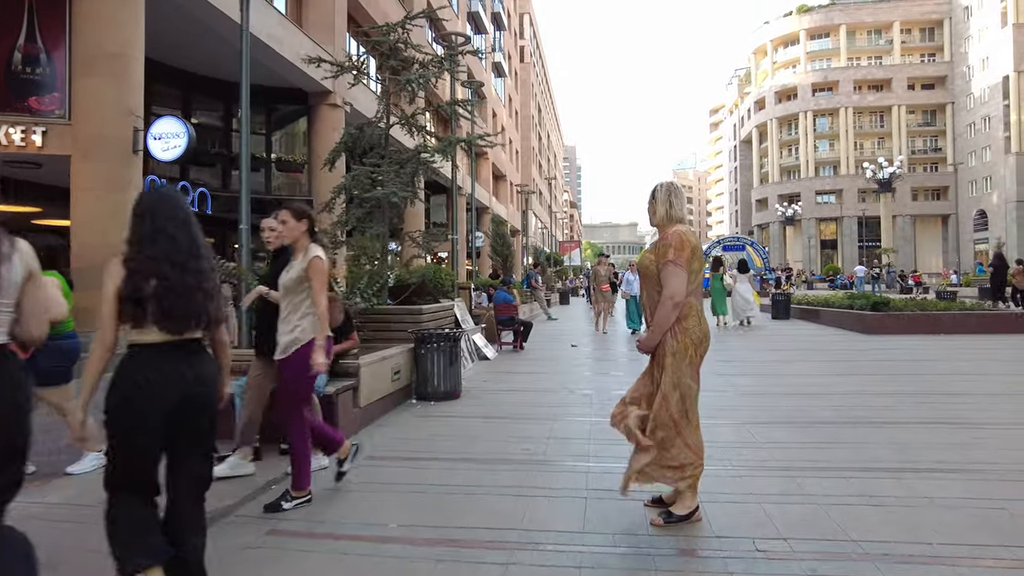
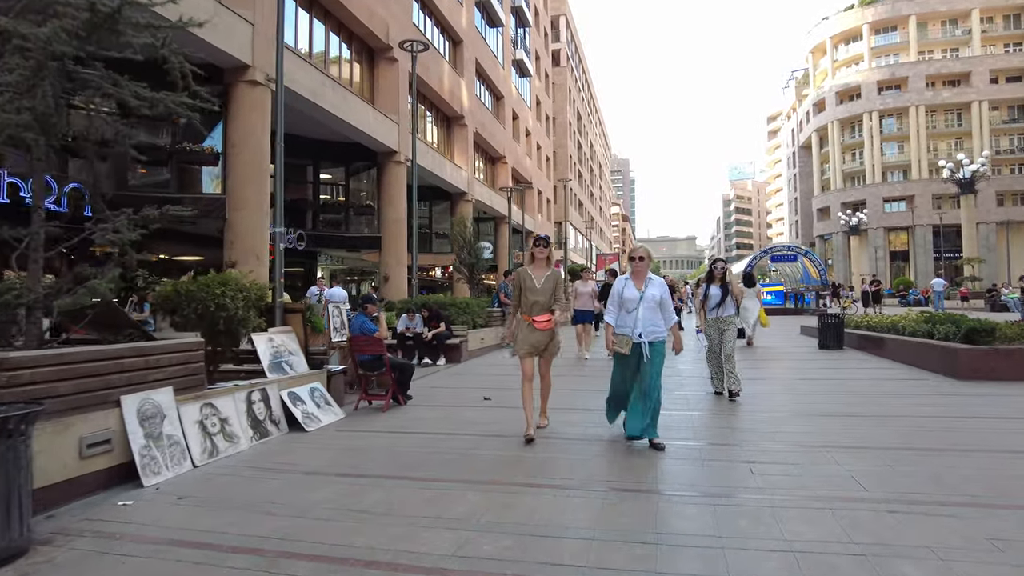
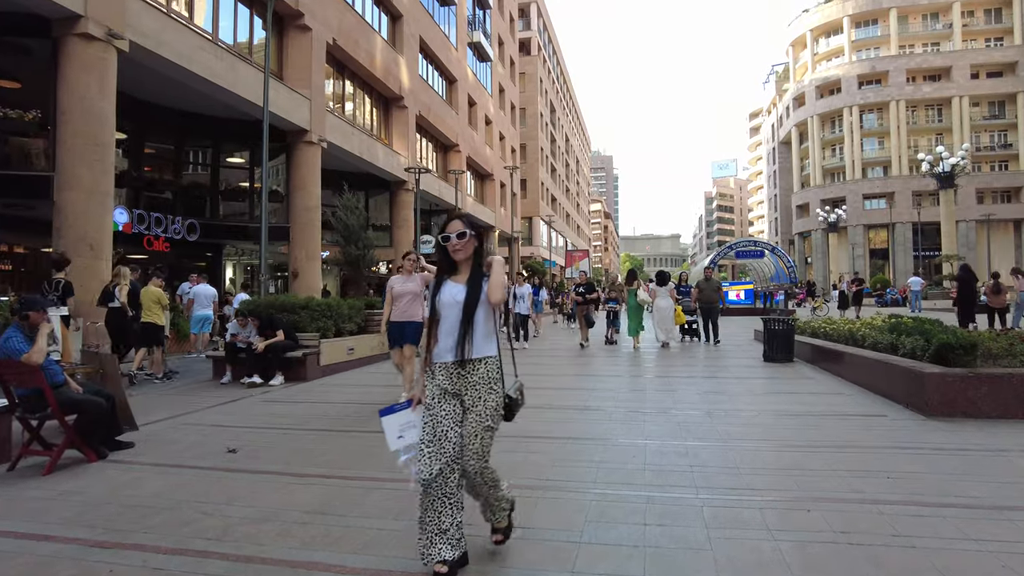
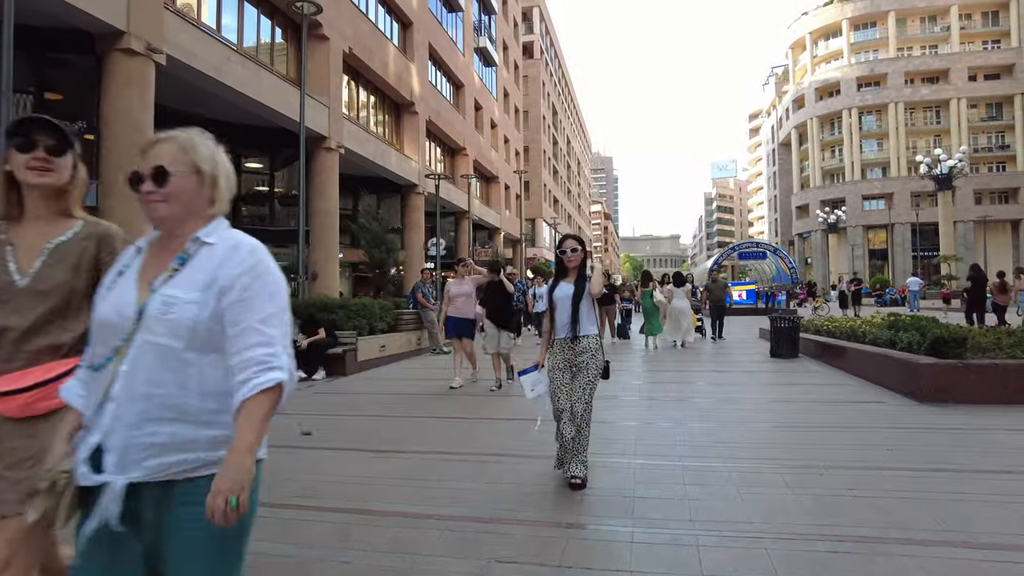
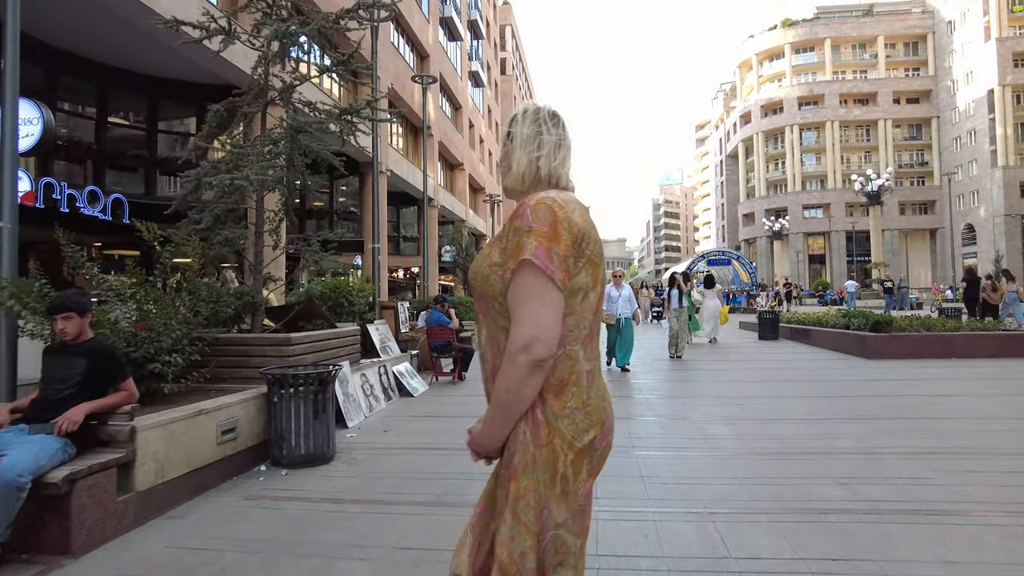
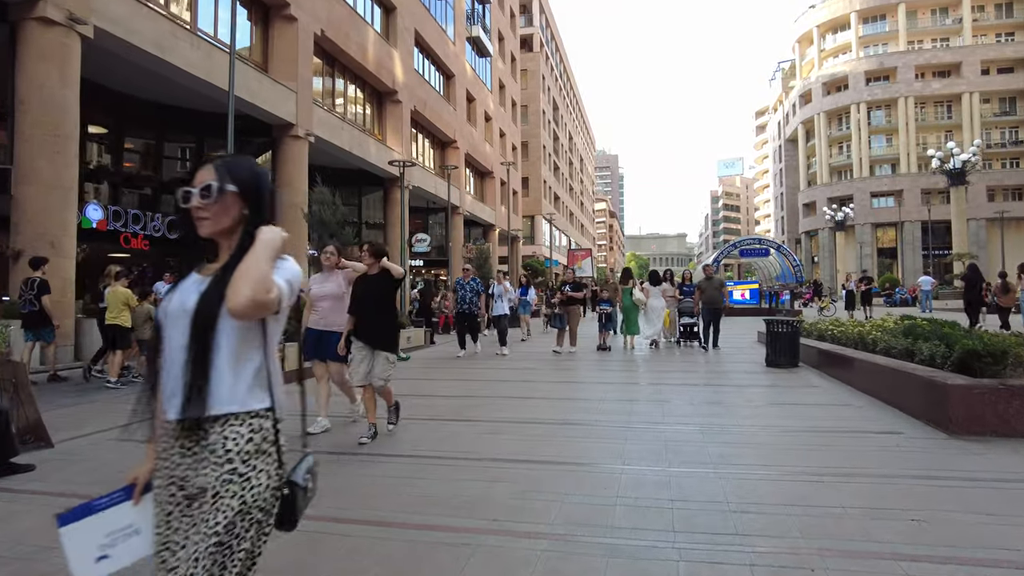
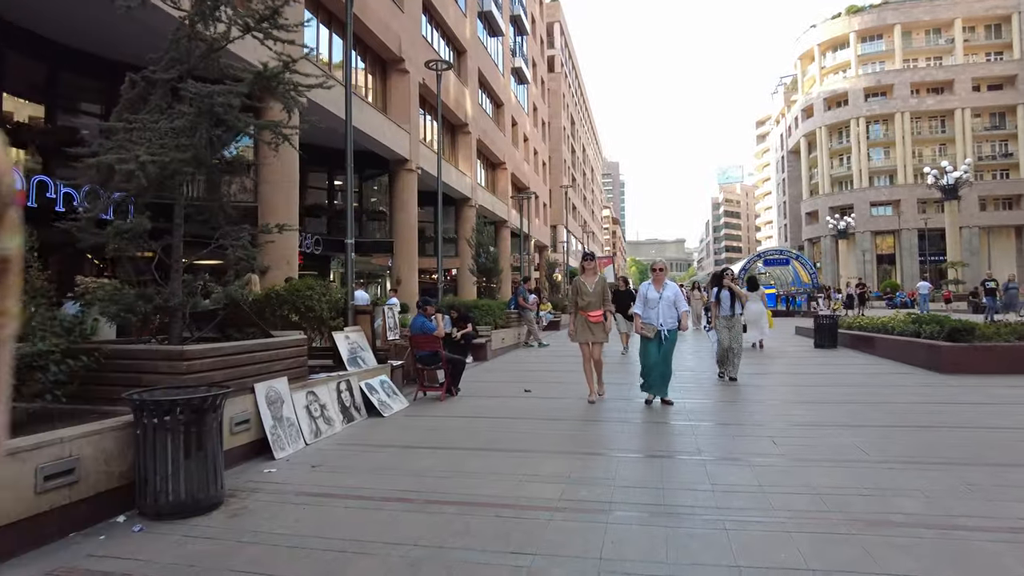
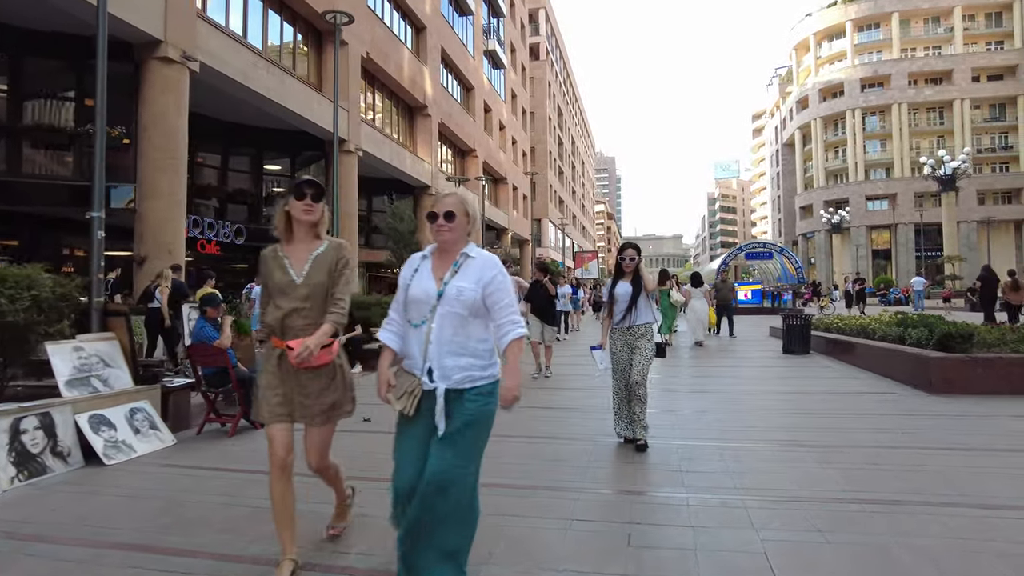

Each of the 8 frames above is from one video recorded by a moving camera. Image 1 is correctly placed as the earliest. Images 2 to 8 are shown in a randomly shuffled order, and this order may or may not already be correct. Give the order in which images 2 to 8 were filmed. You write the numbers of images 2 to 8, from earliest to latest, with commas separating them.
5, 7, 2, 8, 4, 3, 6
